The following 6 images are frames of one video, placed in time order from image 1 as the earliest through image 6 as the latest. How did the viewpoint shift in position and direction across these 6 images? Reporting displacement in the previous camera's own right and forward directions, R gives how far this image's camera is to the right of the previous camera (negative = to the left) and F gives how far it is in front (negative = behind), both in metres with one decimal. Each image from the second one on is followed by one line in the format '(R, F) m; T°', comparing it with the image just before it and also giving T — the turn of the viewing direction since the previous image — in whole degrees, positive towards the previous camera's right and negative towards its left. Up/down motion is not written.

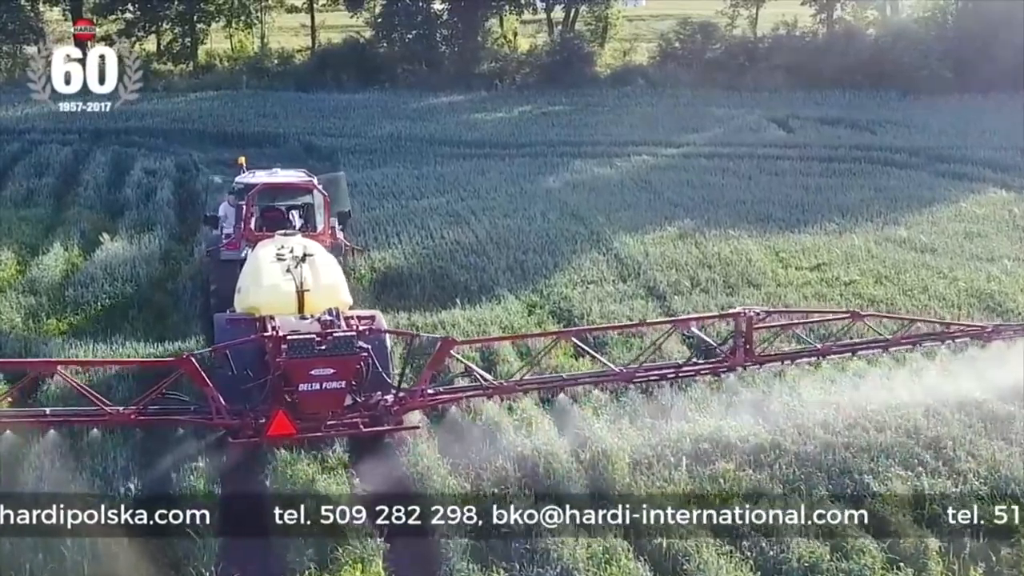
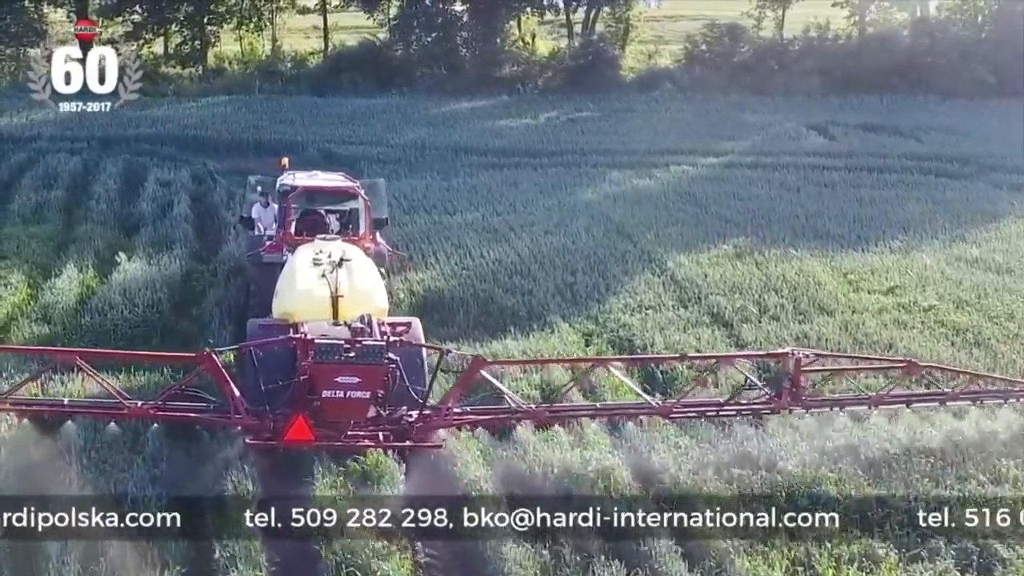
(-0.5, +0.8) m; 0°
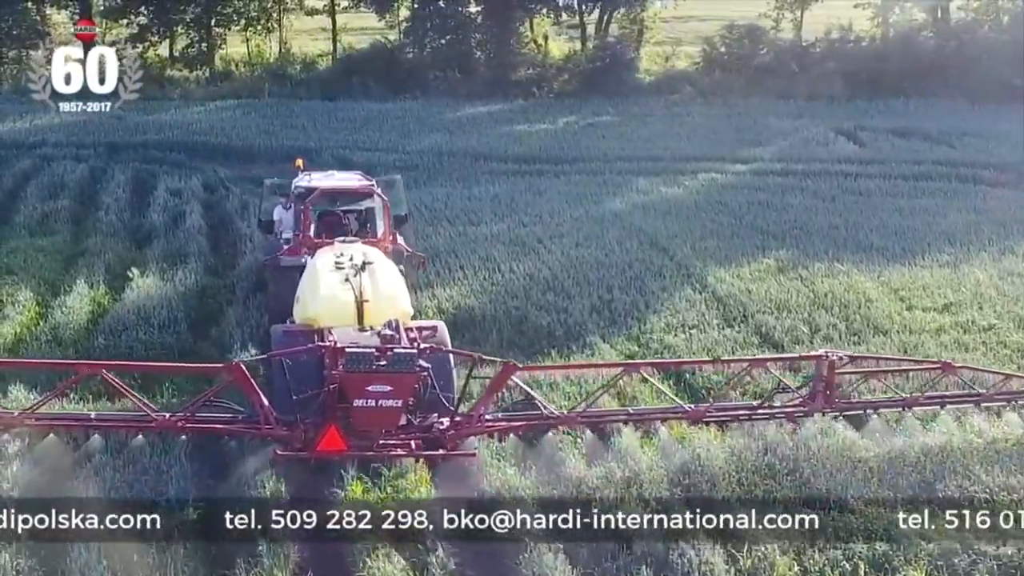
(-0.3, +0.5) m; 0°
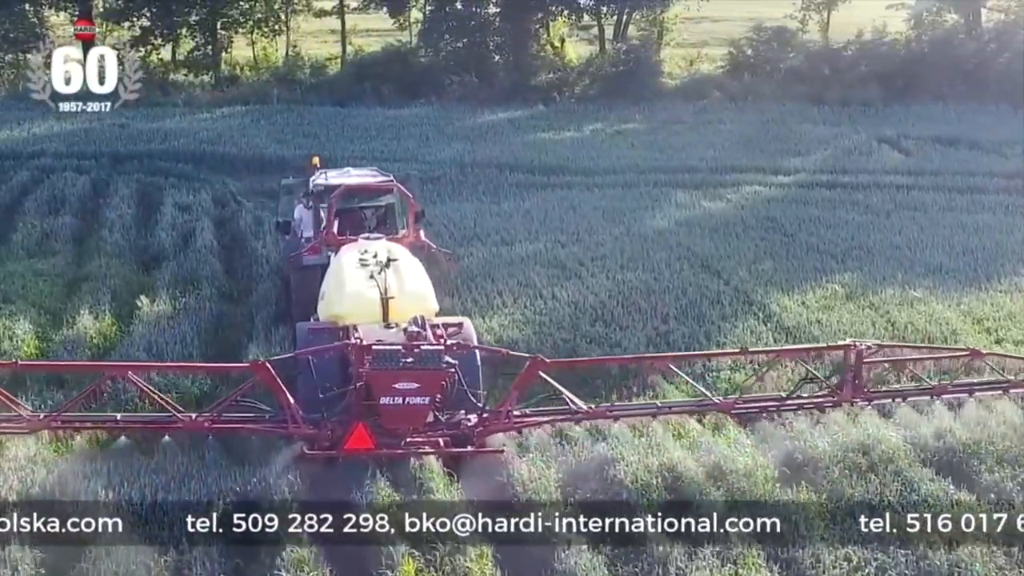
(-0.4, +0.9) m; 0°
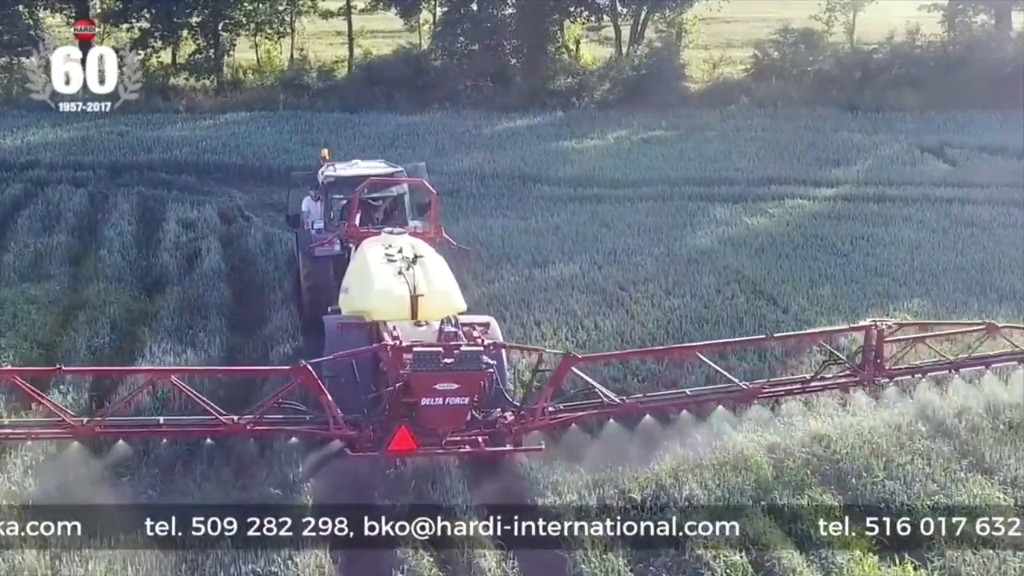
(-0.3, +0.9) m; 0°
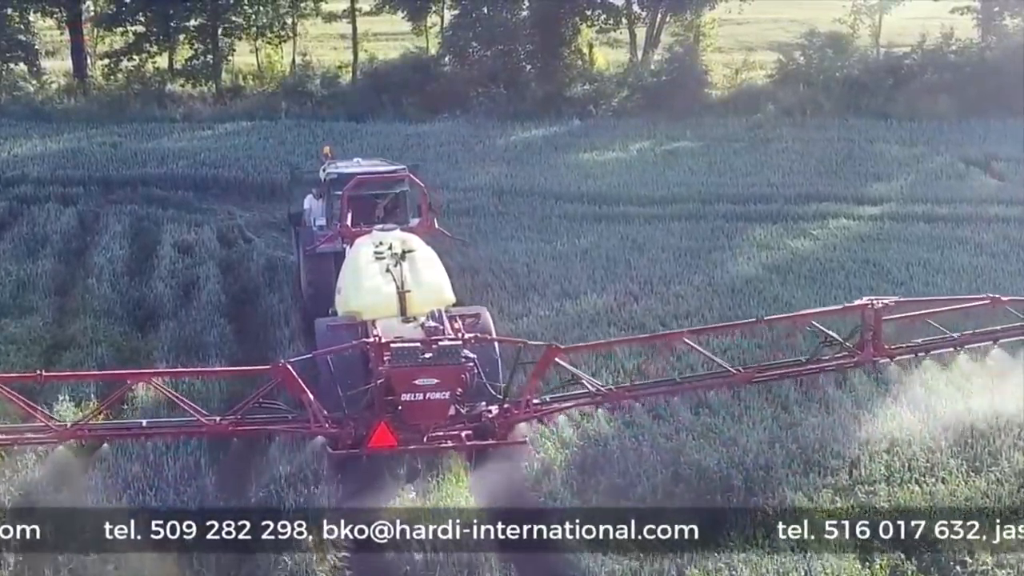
(-0.2, +0.9) m; 0°
